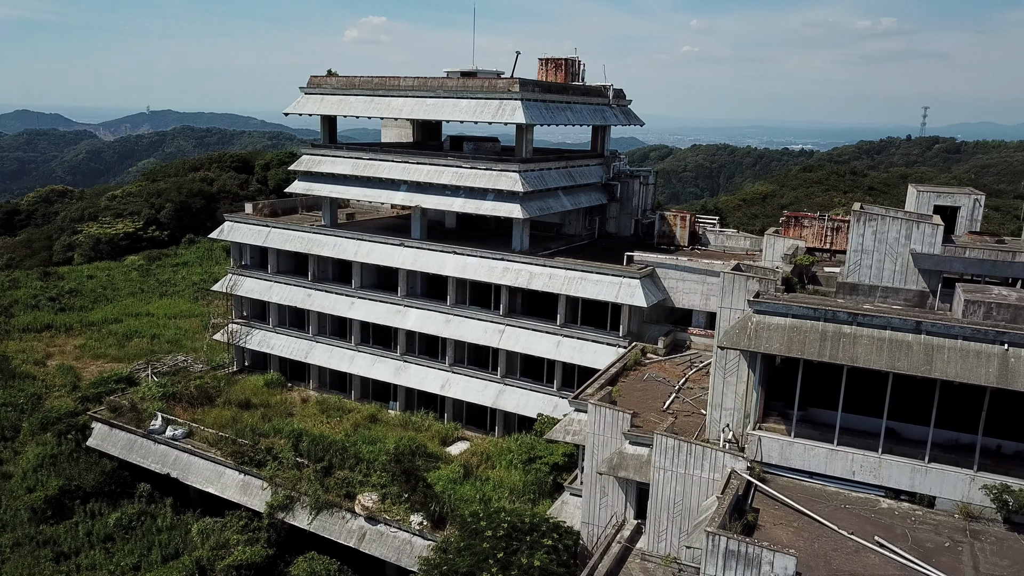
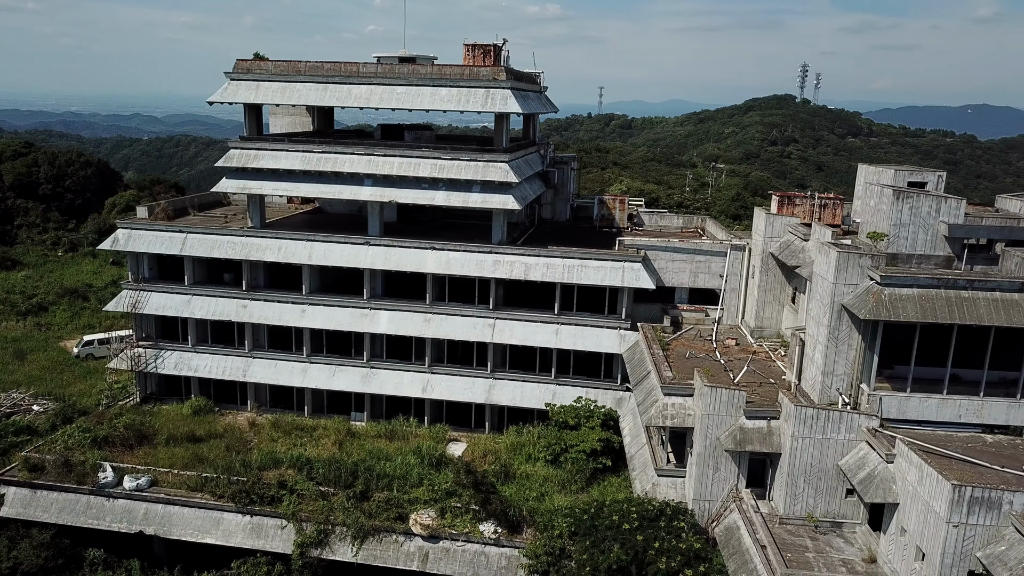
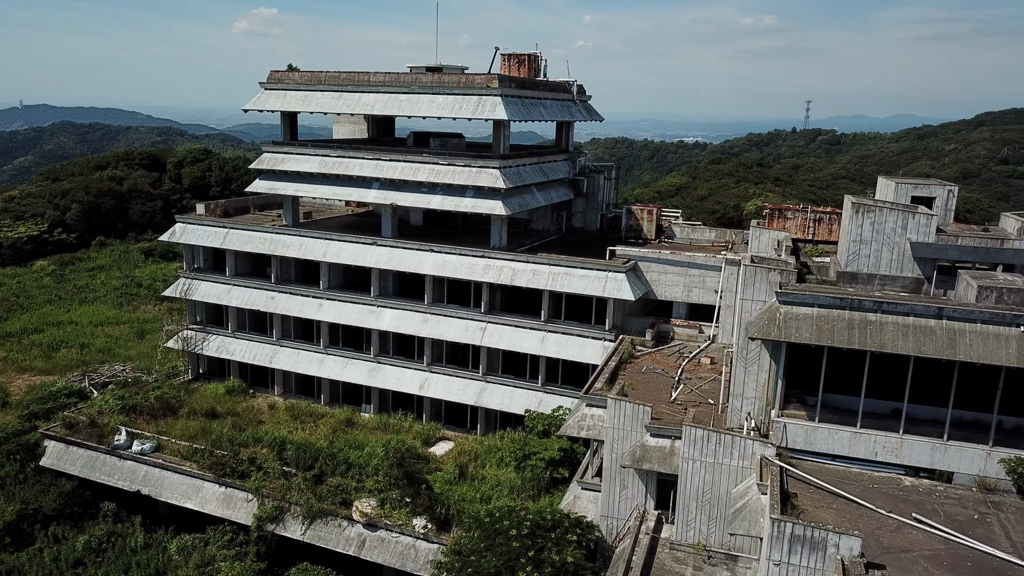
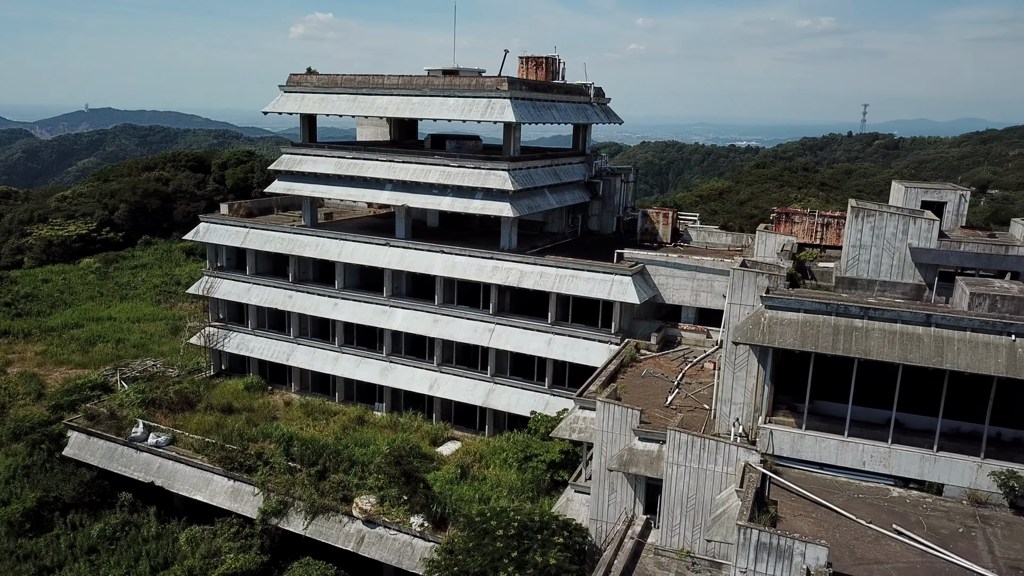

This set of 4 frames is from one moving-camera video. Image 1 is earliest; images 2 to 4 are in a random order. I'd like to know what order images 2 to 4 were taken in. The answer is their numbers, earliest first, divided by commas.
4, 3, 2
